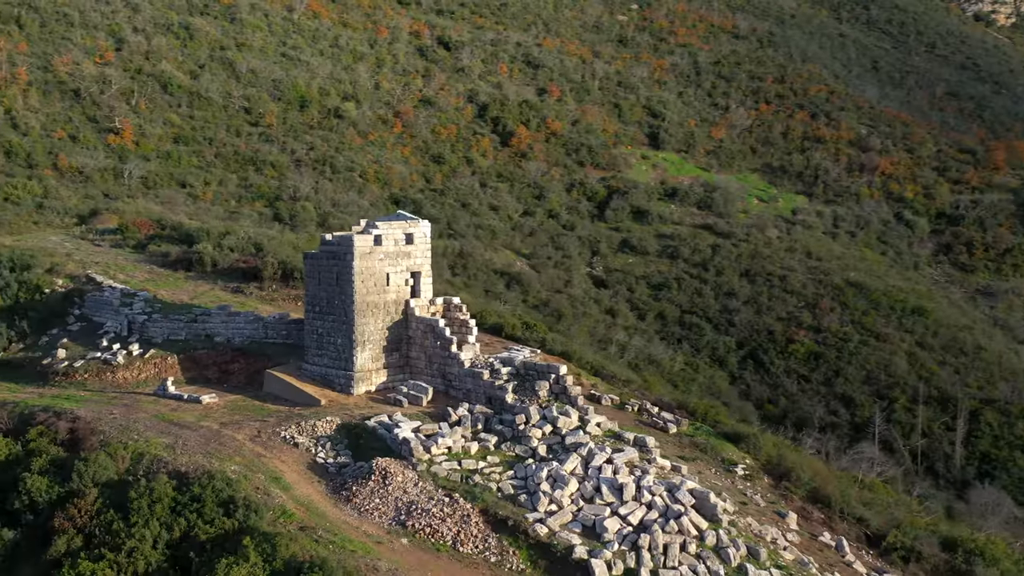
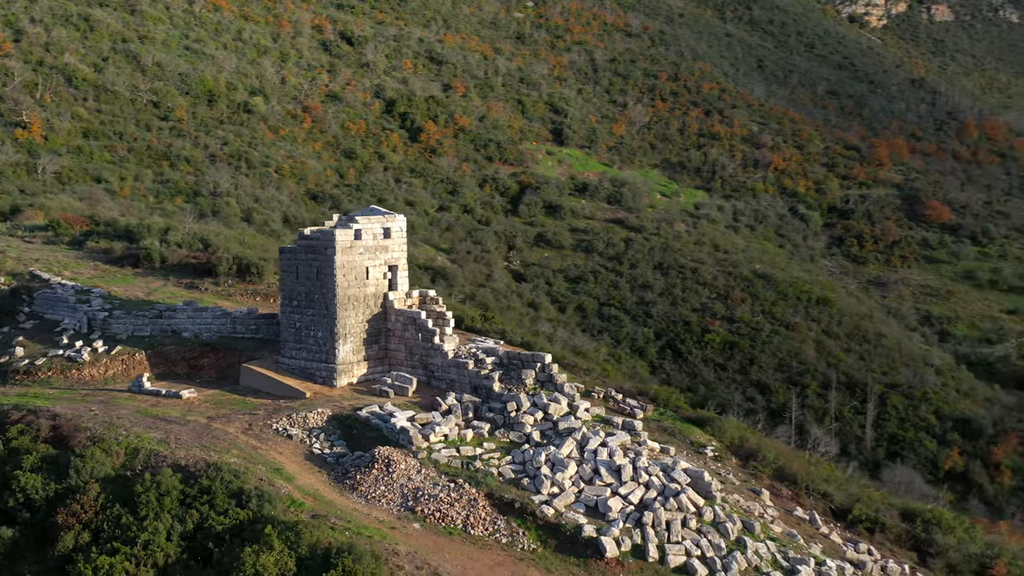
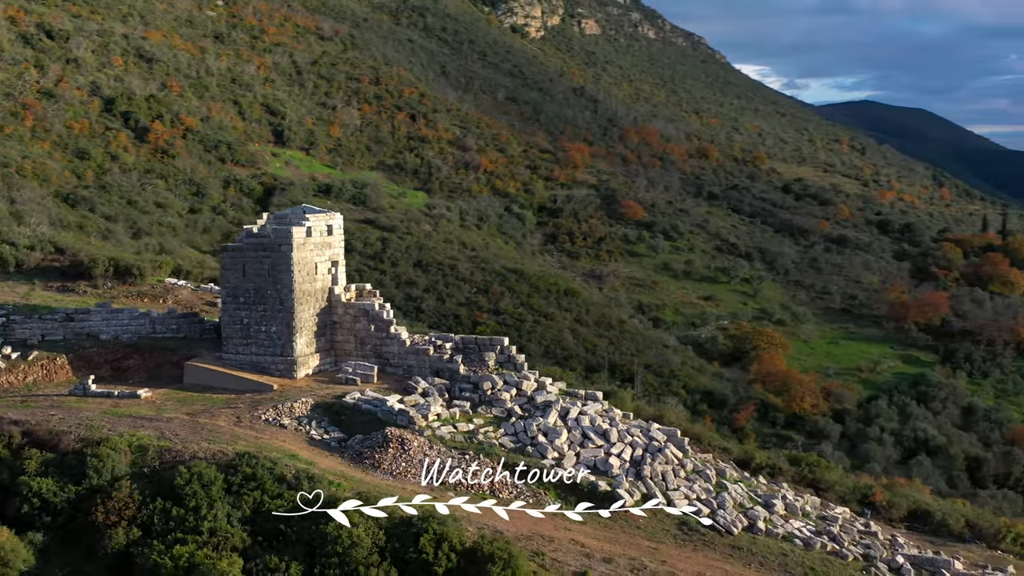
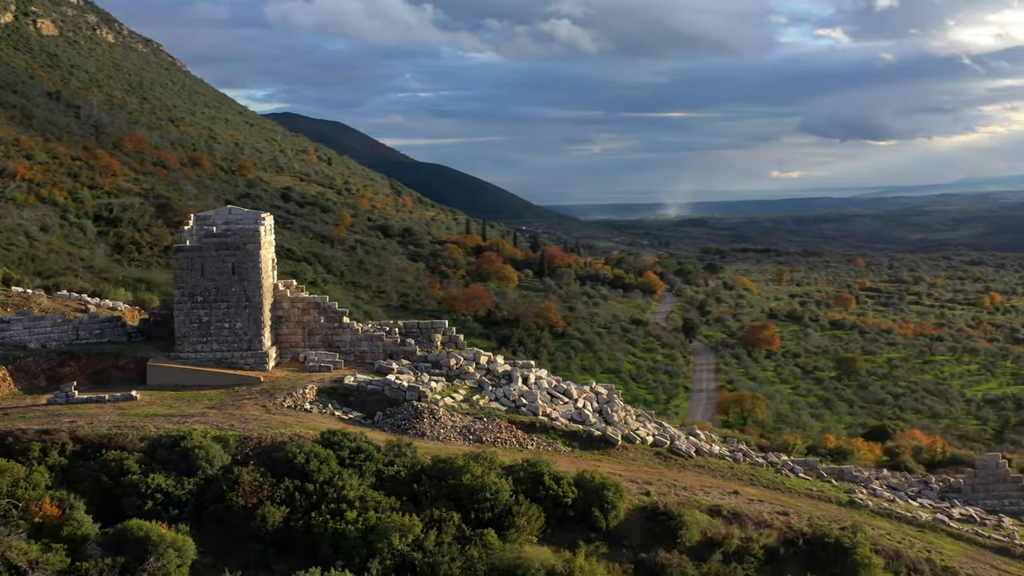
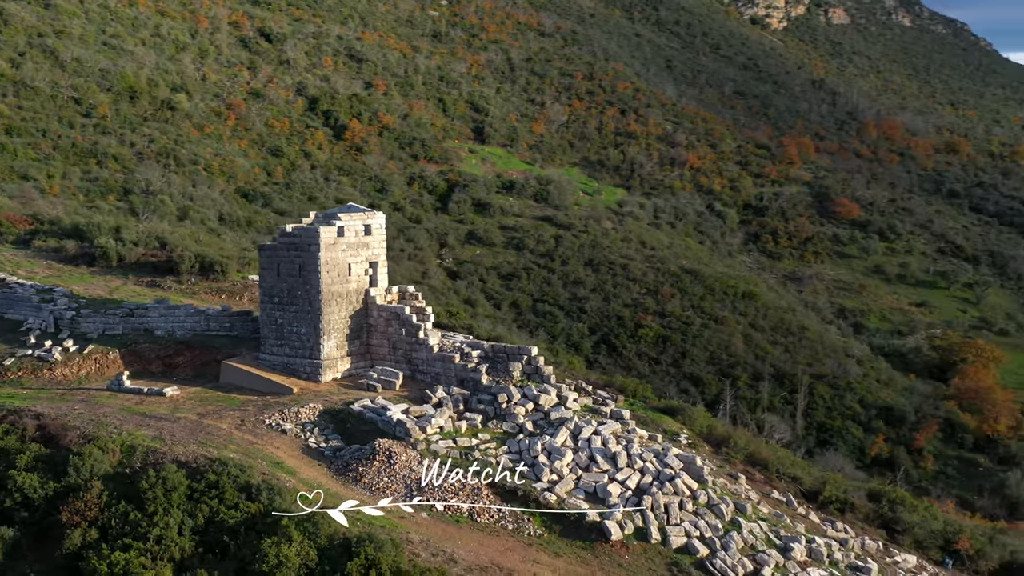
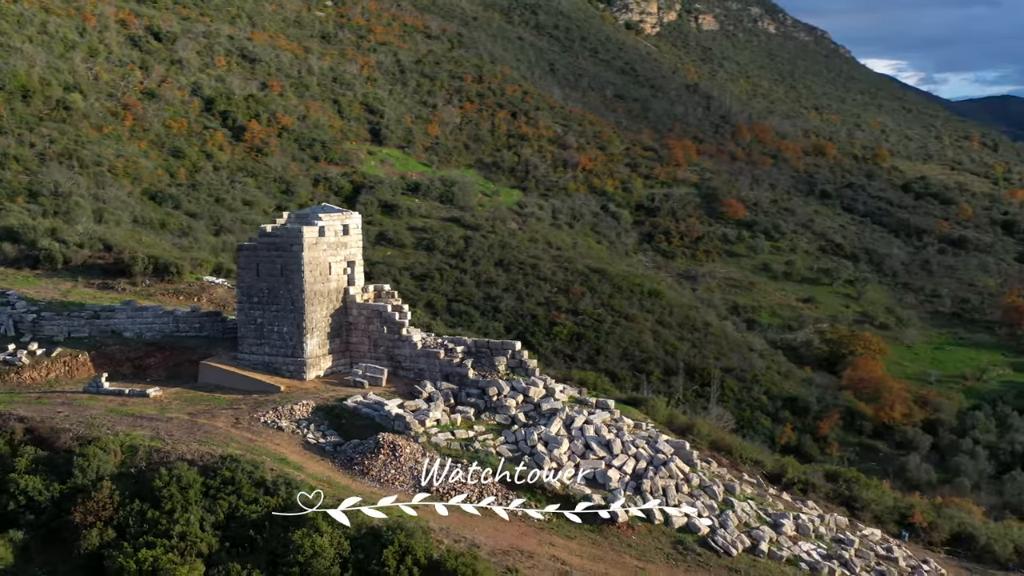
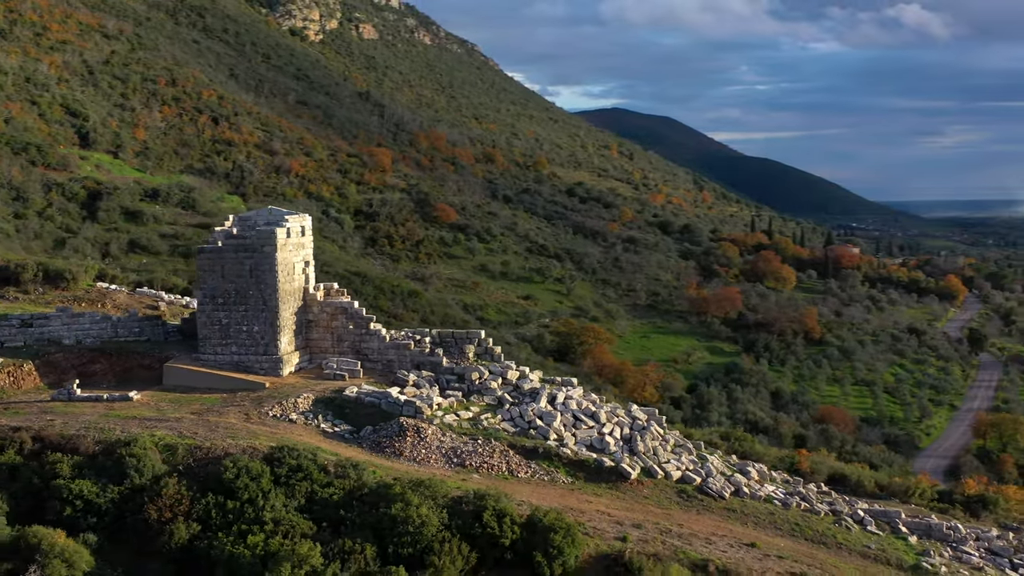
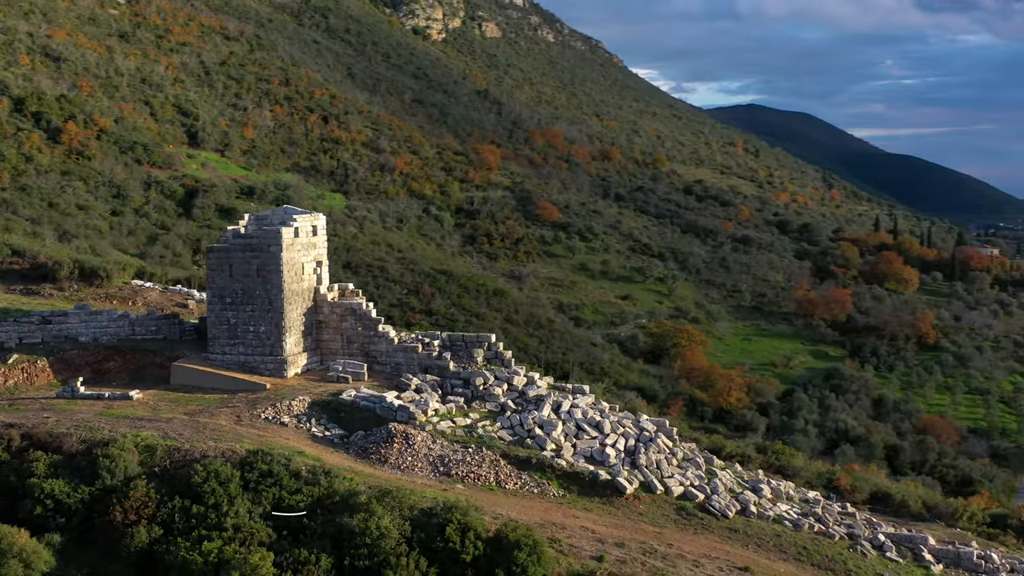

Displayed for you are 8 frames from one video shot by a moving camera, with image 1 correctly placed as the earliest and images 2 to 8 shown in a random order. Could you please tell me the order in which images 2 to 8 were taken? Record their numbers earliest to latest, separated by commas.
2, 5, 6, 3, 8, 7, 4
